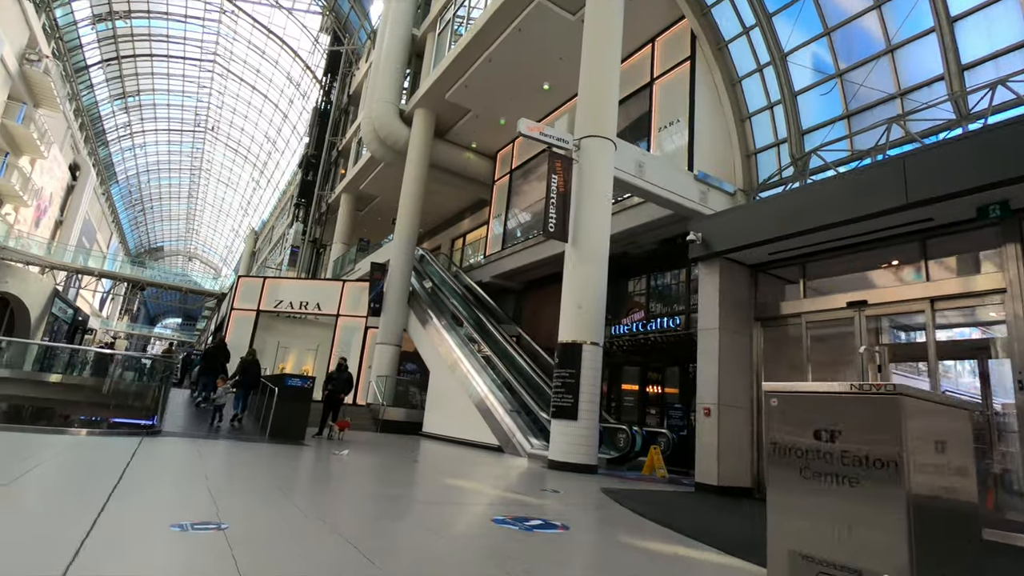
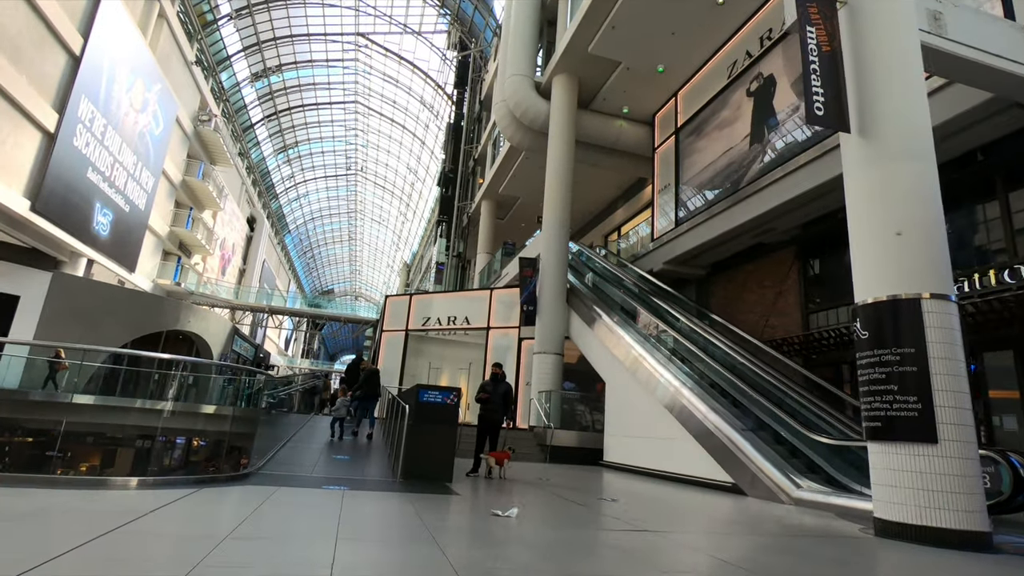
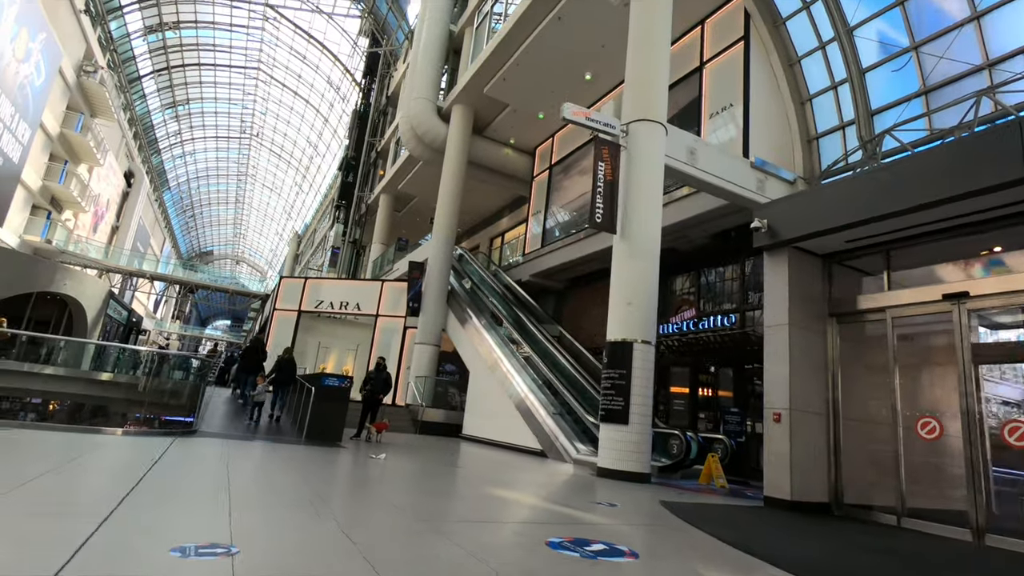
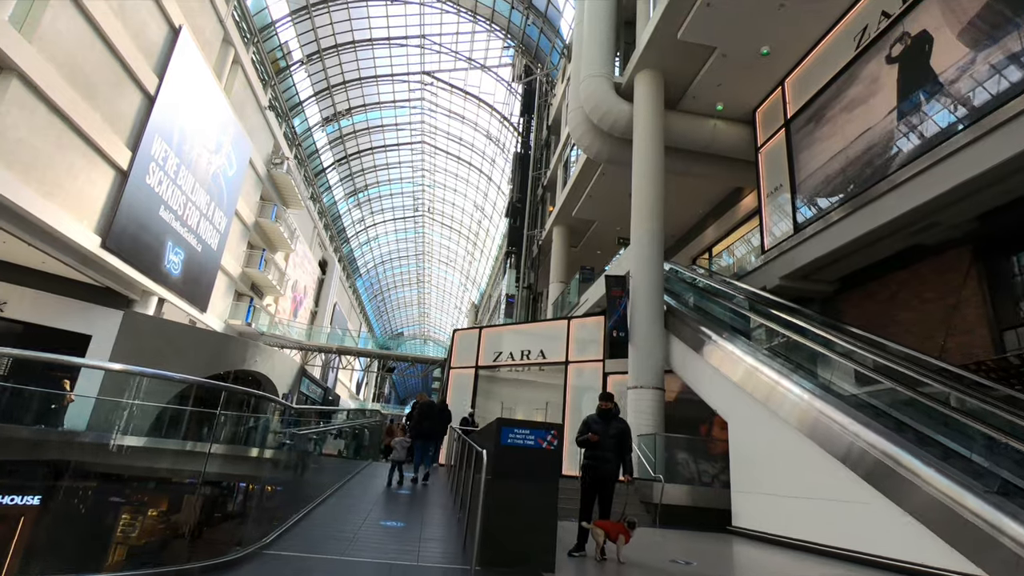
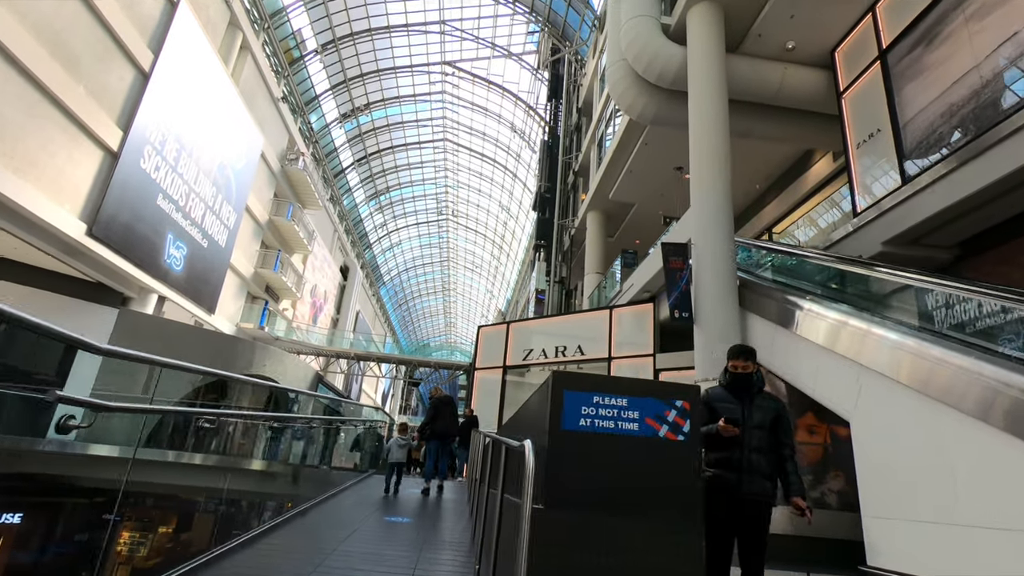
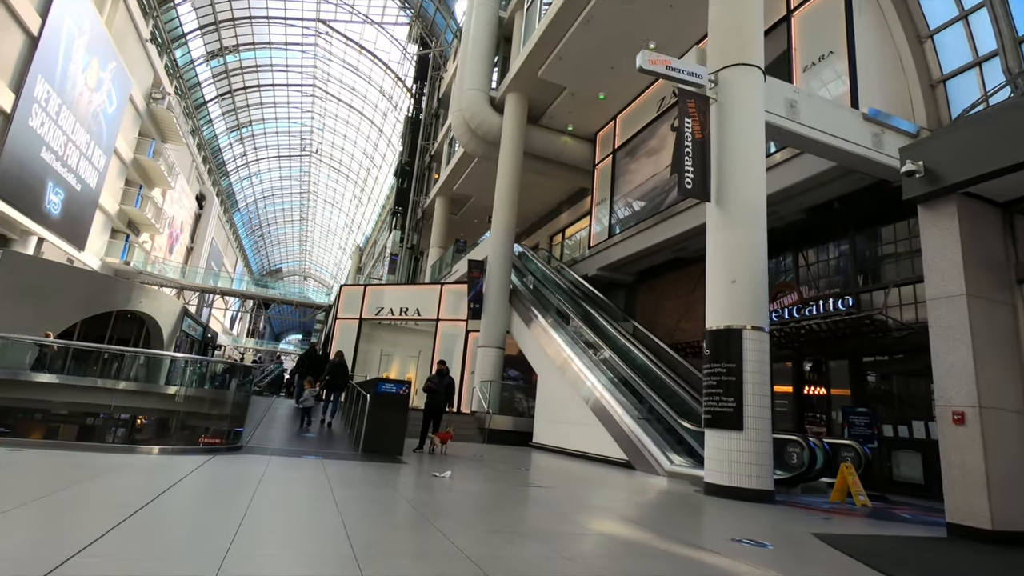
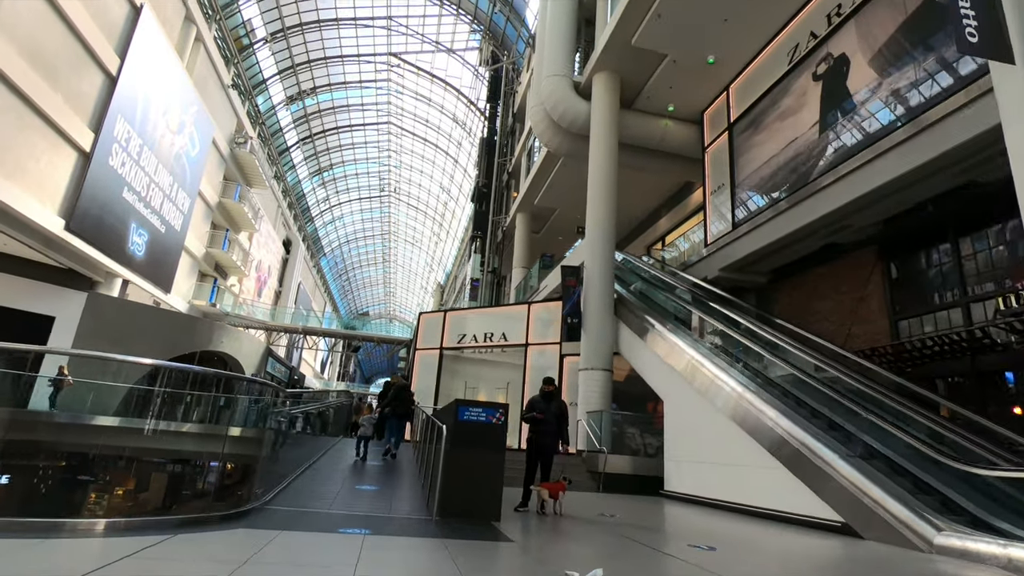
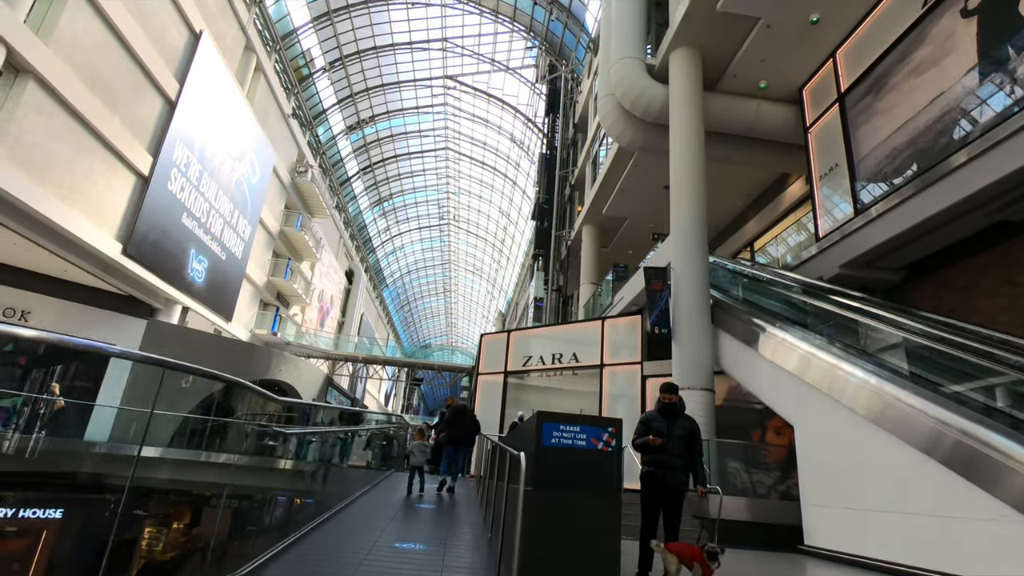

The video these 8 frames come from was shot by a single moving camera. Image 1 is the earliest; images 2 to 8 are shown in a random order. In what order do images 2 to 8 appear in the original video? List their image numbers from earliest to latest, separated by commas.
3, 6, 2, 7, 4, 8, 5
